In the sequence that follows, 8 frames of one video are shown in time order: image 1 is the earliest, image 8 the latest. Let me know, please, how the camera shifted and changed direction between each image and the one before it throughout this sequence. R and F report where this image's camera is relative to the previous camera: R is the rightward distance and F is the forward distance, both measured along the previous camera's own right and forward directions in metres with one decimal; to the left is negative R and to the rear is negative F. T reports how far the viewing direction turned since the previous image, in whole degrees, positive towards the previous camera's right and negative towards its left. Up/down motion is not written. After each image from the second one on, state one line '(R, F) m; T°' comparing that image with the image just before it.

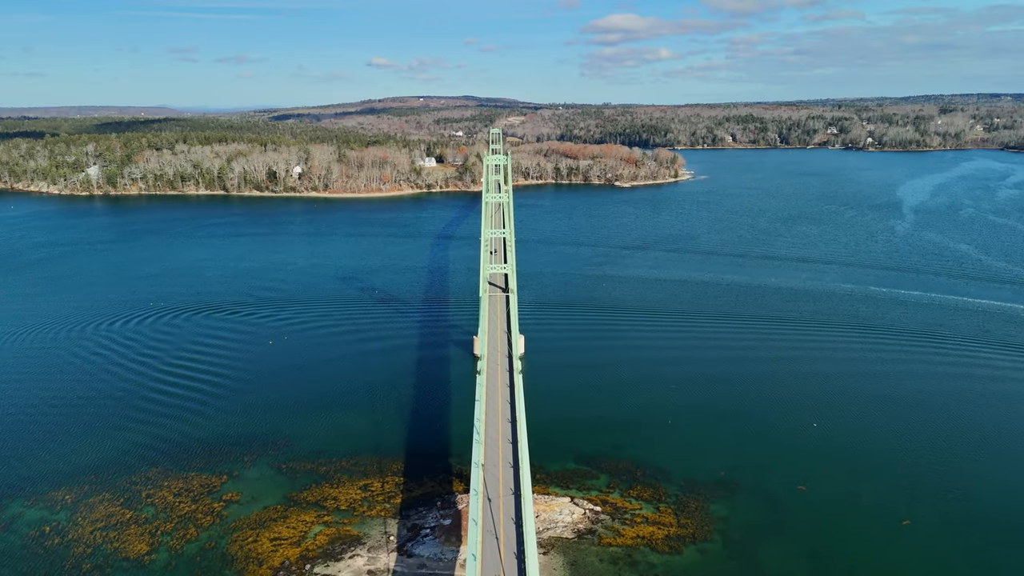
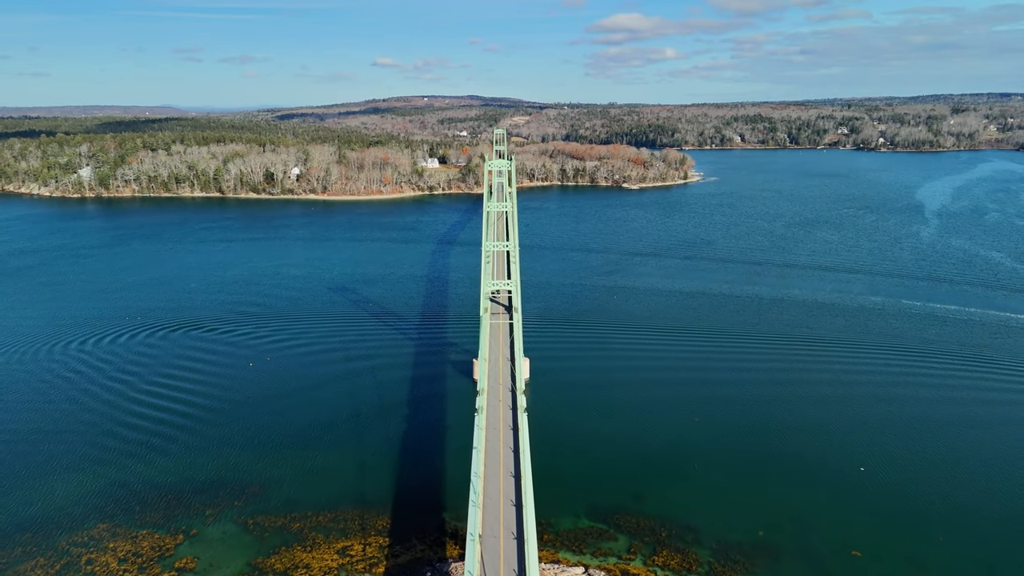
(0.0, +1.6) m; 0°
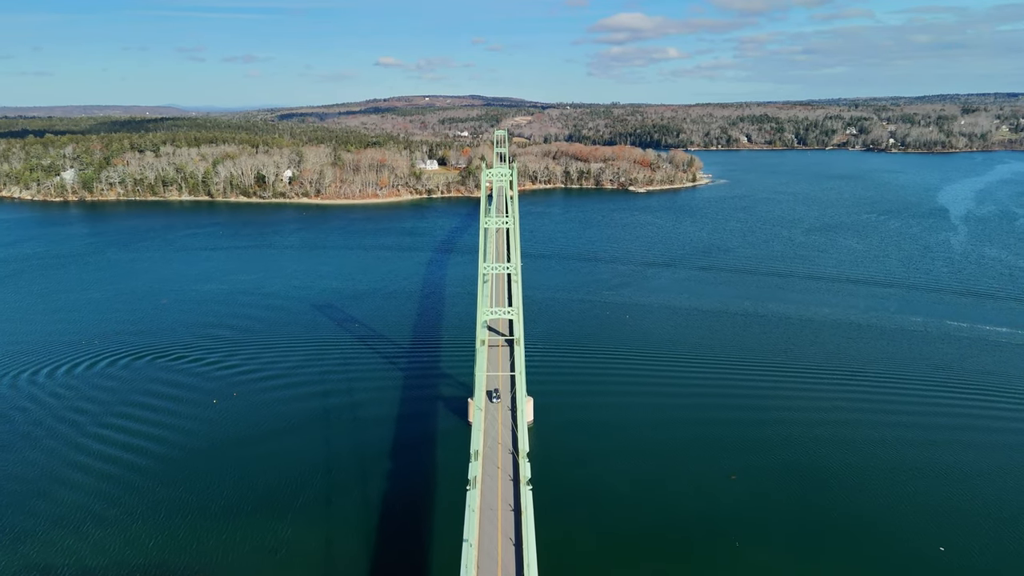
(0.0, +2.1) m; 0°
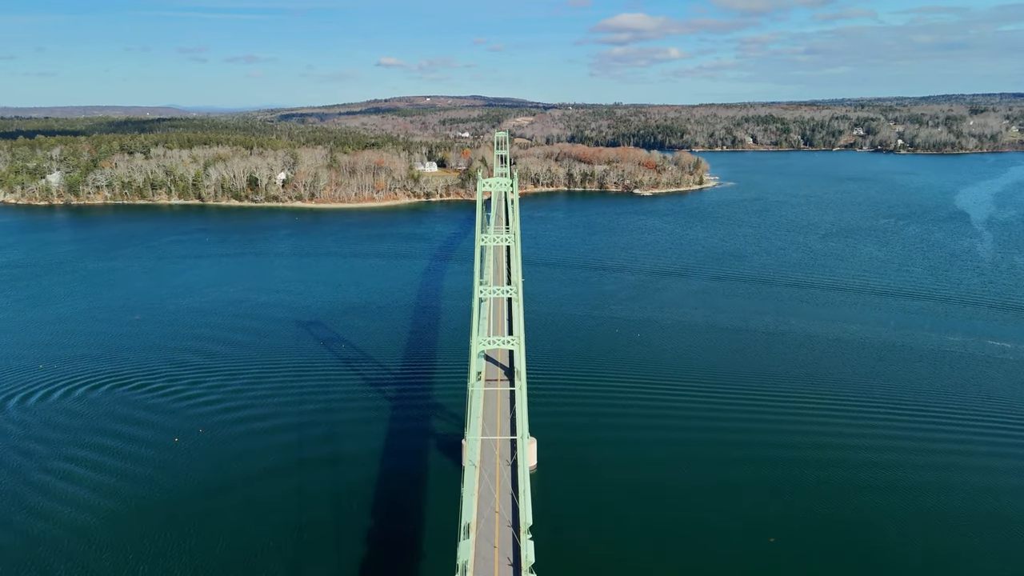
(0.0, +1.7) m; 0°
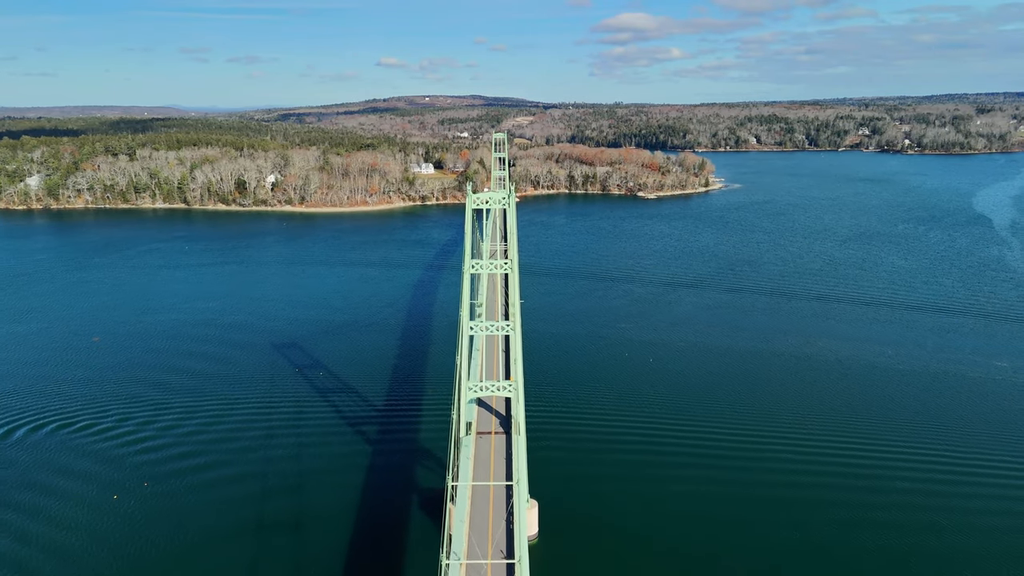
(+0.1, +1.9) m; 0°
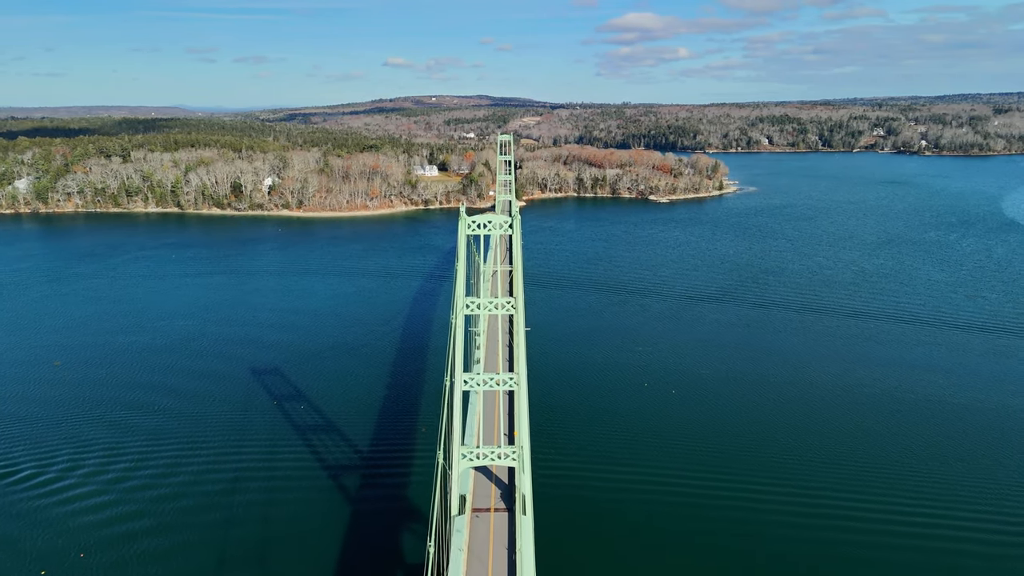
(0.0, +1.8) m; -1°
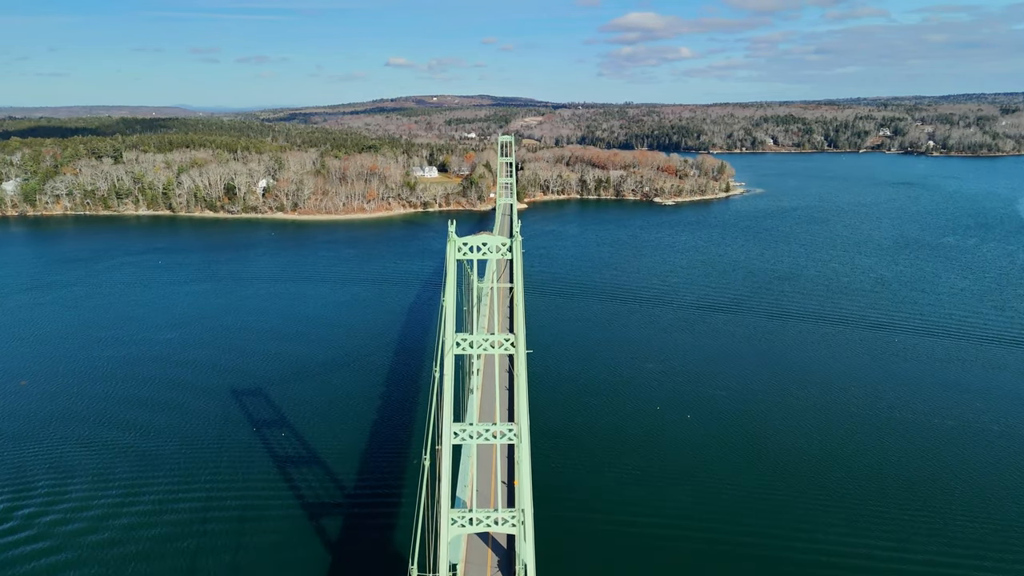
(0.0, +1.2) m; 0°
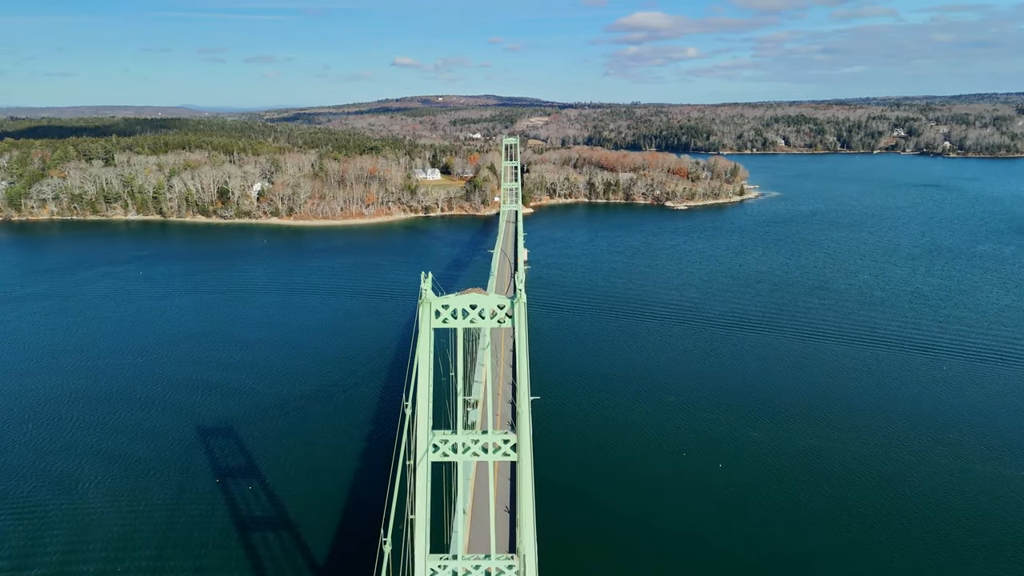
(0.0, +1.8) m; 0°
